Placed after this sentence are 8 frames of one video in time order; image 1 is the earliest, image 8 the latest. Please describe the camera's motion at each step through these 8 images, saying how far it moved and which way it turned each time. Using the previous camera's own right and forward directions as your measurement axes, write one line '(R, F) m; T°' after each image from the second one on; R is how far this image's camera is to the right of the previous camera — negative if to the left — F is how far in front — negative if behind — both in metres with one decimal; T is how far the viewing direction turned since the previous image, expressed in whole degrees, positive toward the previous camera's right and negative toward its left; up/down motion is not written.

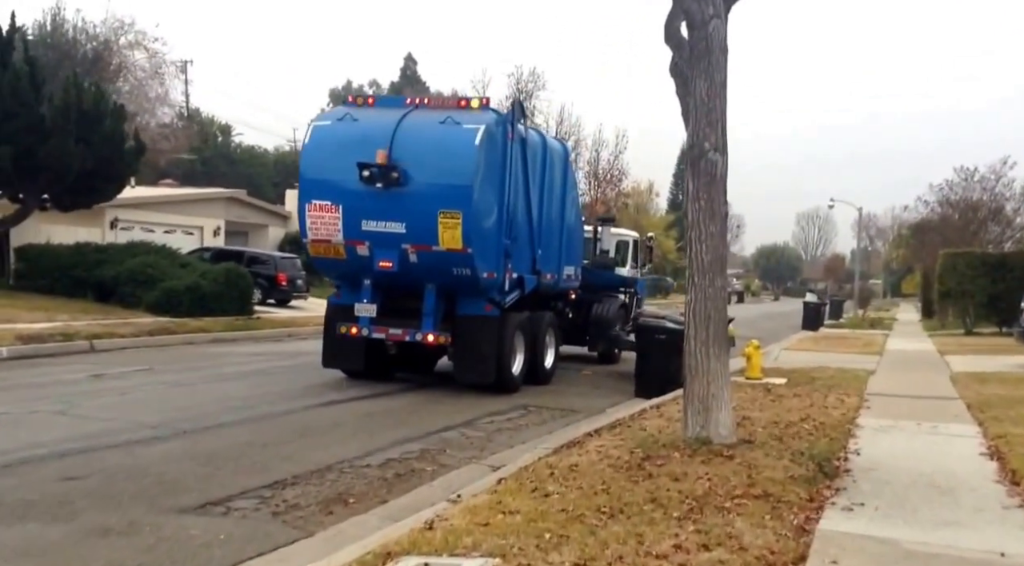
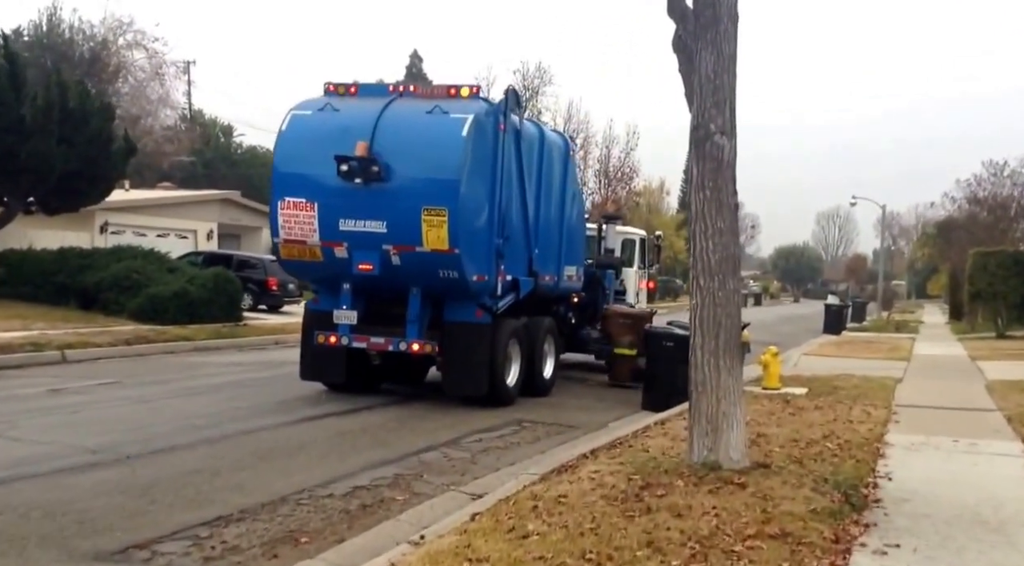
(+0.3, +1.2) m; -1°
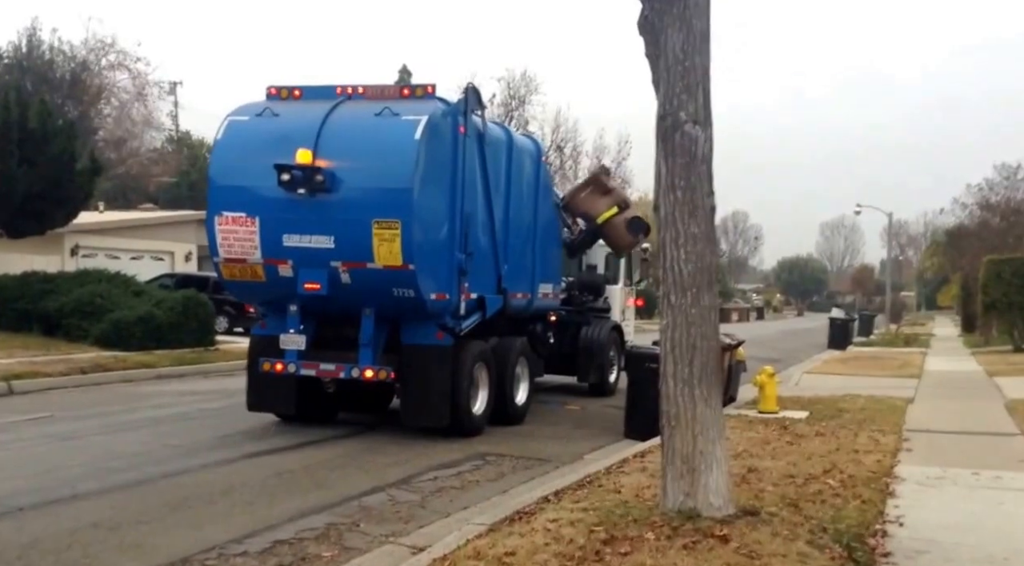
(+0.5, +1.2) m; 0°
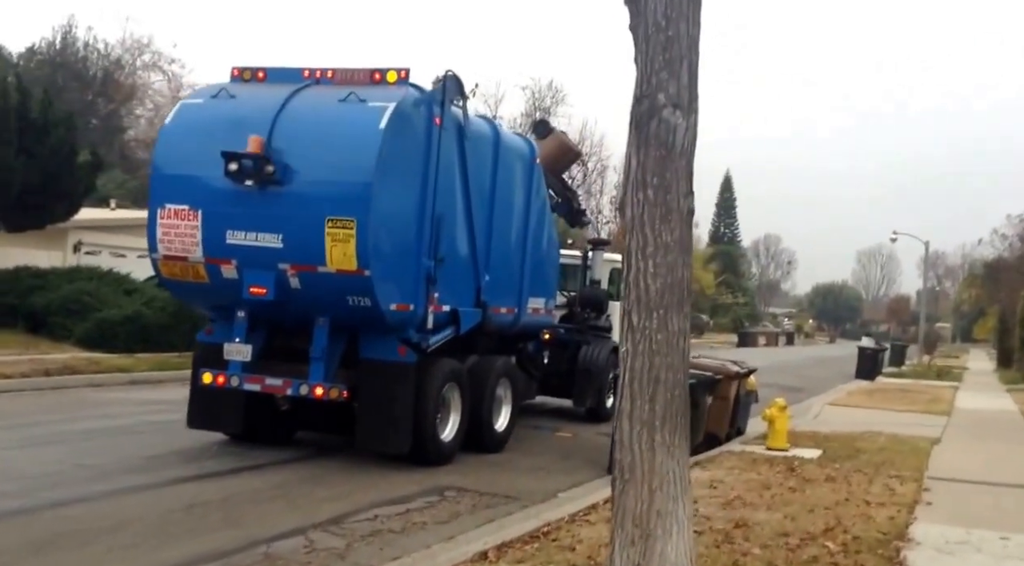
(+0.6, +1.3) m; -2°
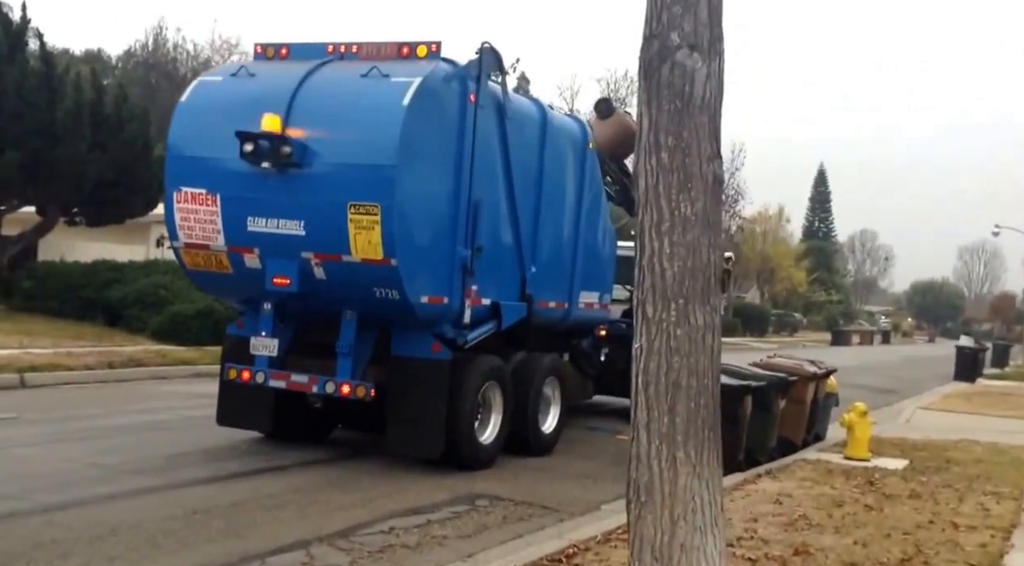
(+0.4, +0.9) m; -5°
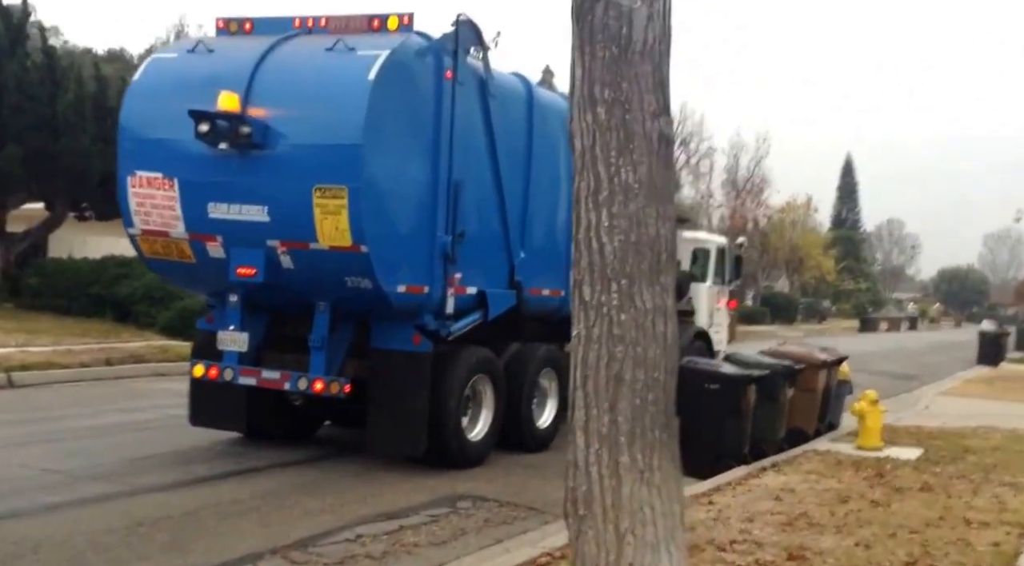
(+0.3, +0.5) m; -1°
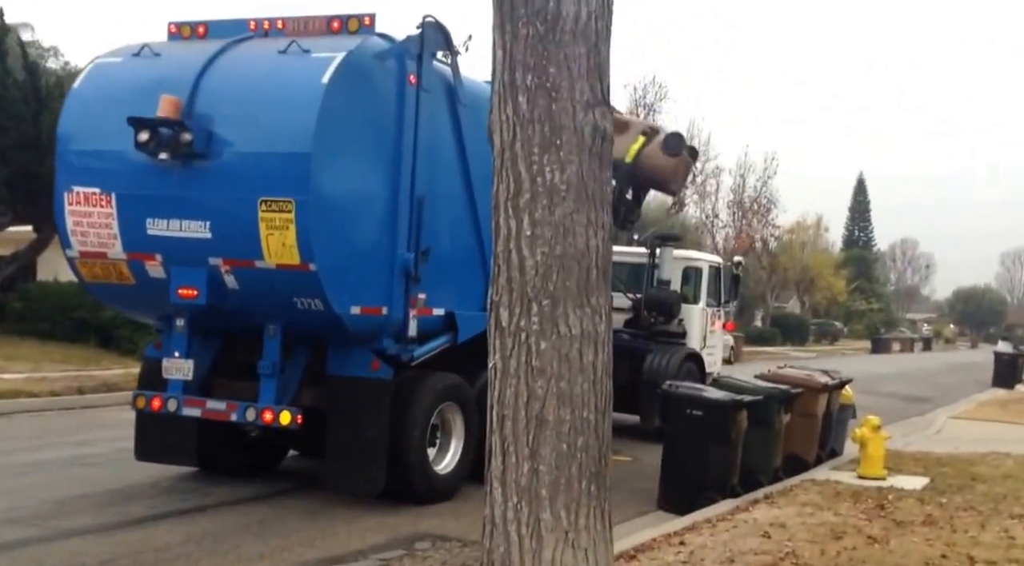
(+0.4, +0.6) m; -1°
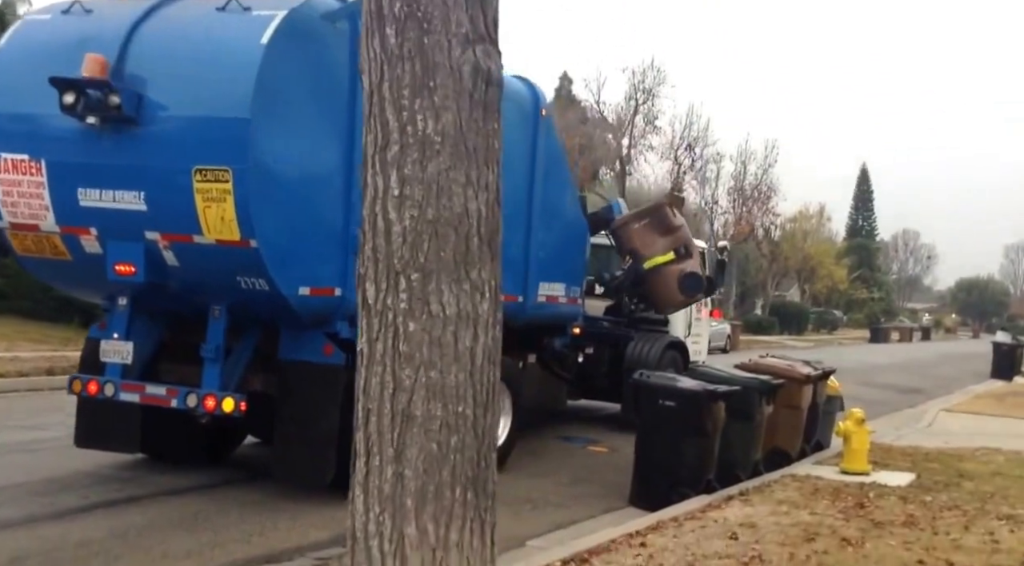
(+0.3, +0.5) m; 0°
